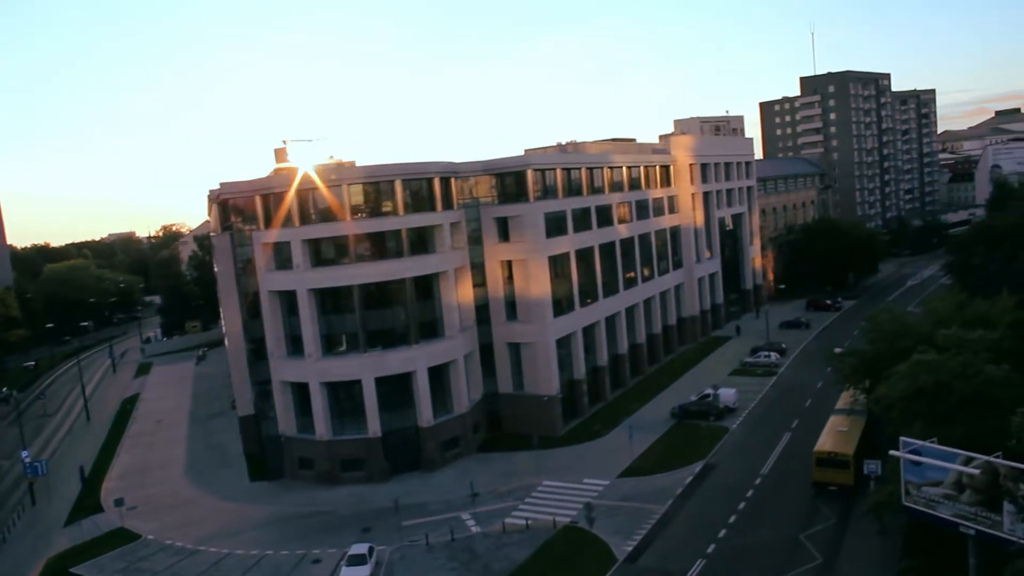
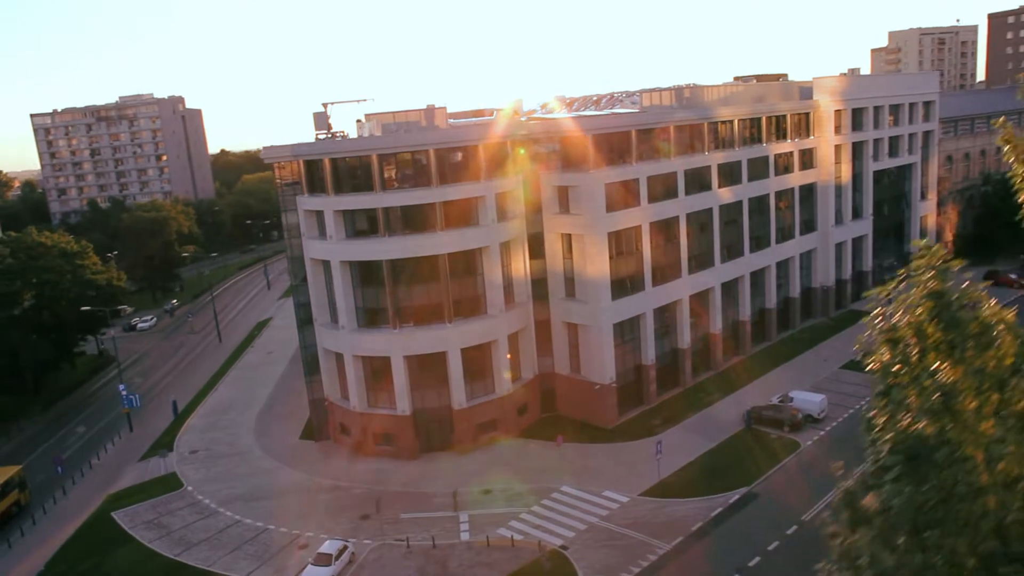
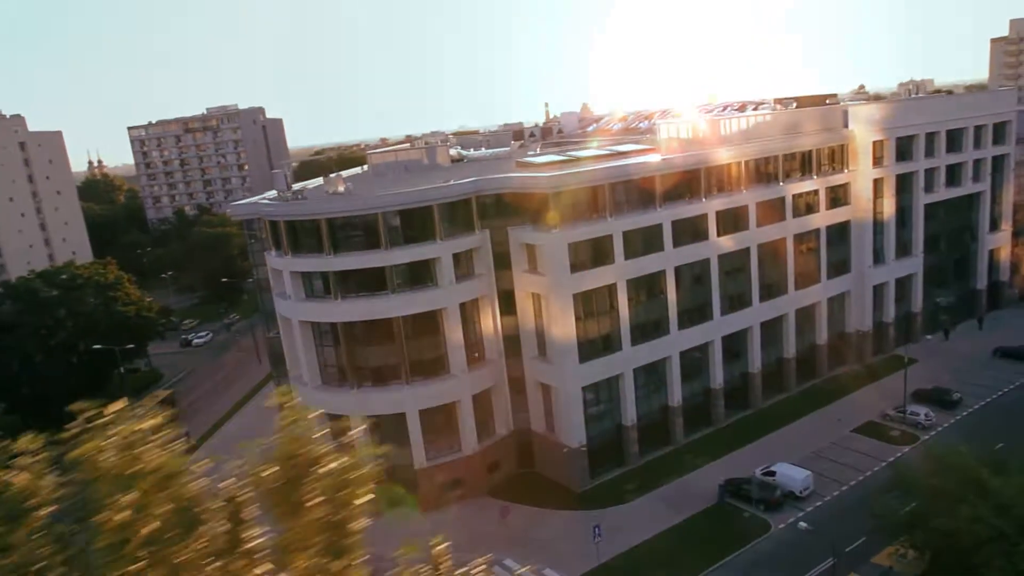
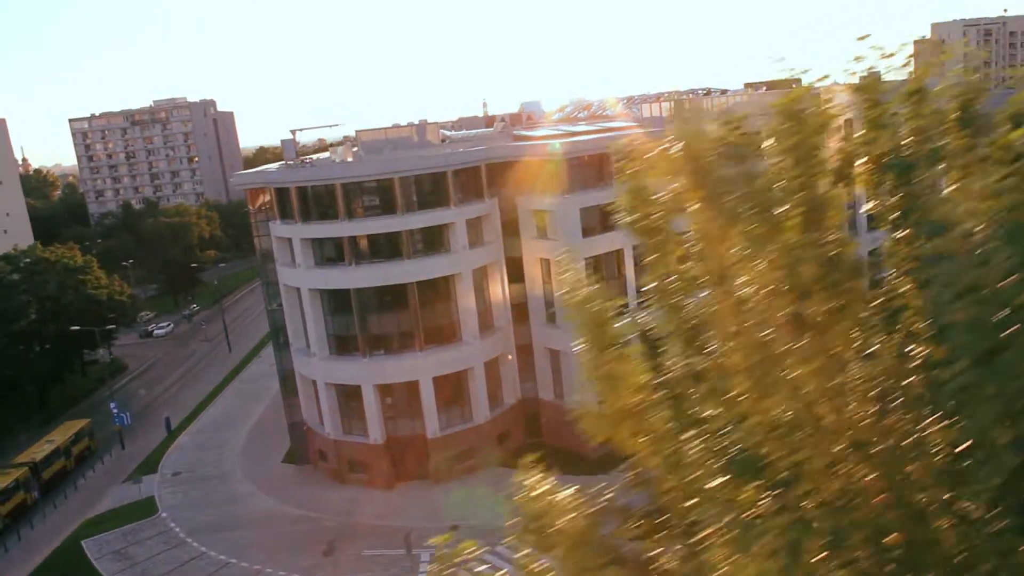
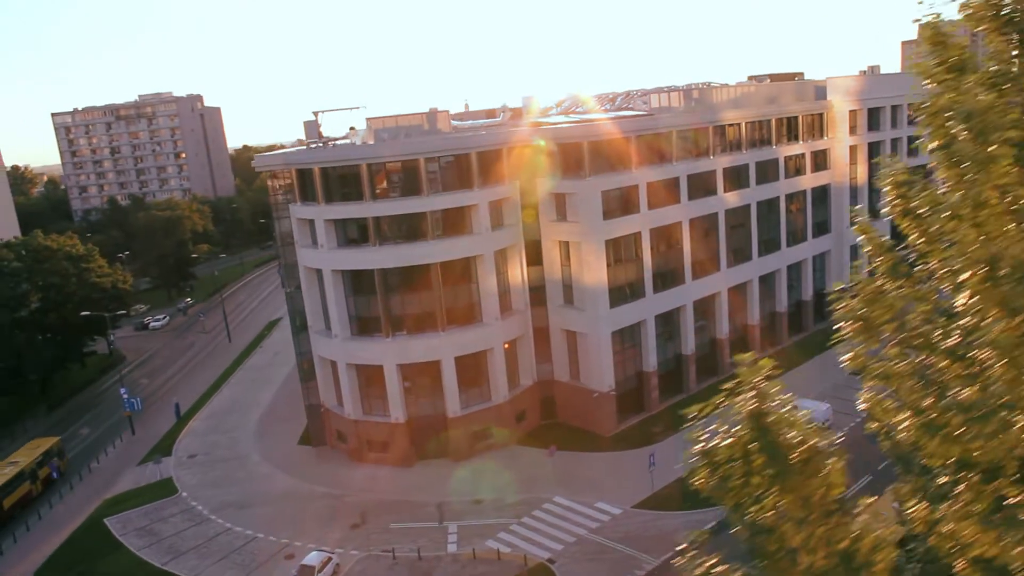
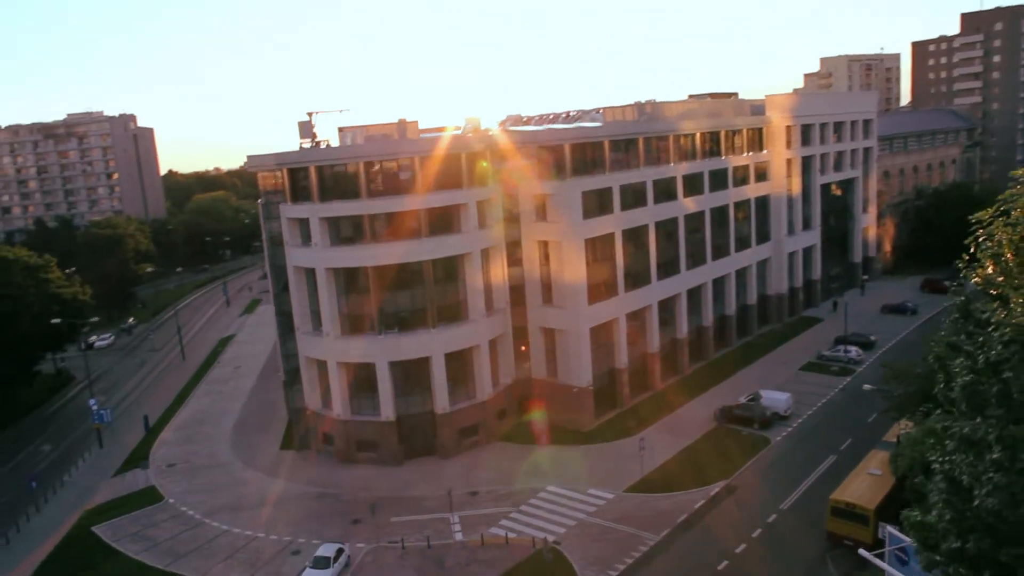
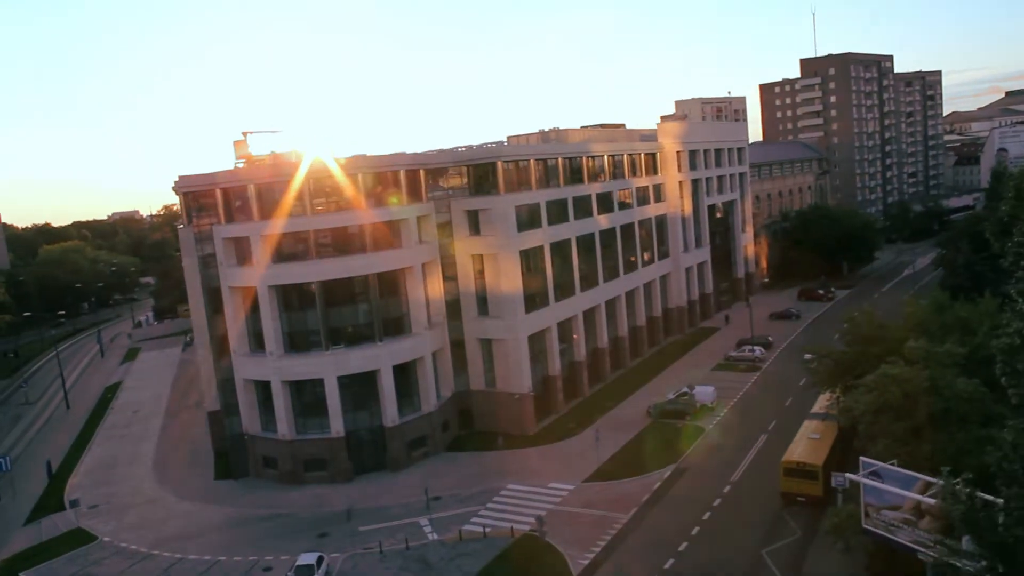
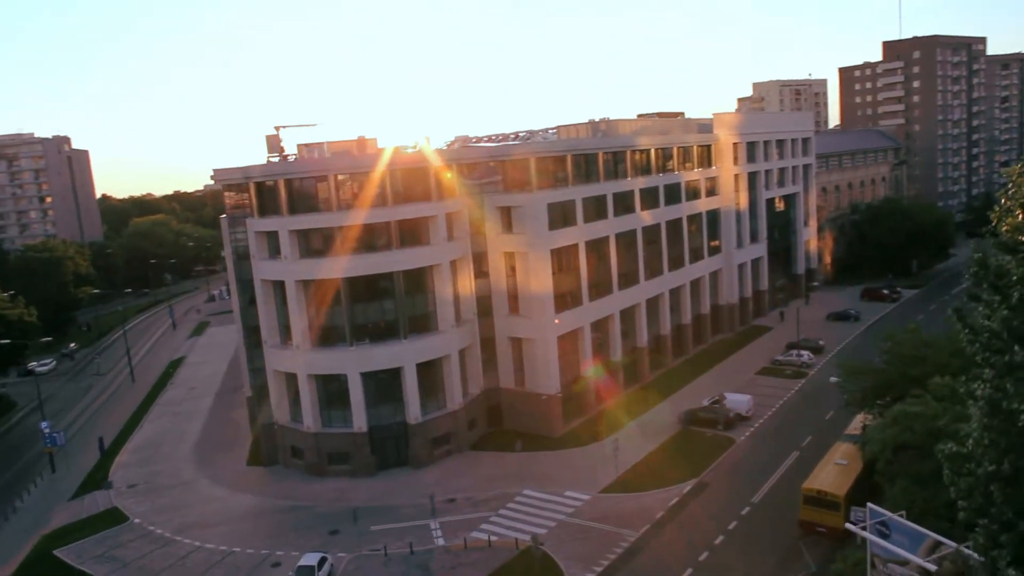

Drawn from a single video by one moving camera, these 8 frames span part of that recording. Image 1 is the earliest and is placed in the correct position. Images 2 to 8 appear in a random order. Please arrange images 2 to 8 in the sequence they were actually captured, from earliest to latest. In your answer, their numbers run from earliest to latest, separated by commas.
7, 8, 6, 2, 5, 4, 3
